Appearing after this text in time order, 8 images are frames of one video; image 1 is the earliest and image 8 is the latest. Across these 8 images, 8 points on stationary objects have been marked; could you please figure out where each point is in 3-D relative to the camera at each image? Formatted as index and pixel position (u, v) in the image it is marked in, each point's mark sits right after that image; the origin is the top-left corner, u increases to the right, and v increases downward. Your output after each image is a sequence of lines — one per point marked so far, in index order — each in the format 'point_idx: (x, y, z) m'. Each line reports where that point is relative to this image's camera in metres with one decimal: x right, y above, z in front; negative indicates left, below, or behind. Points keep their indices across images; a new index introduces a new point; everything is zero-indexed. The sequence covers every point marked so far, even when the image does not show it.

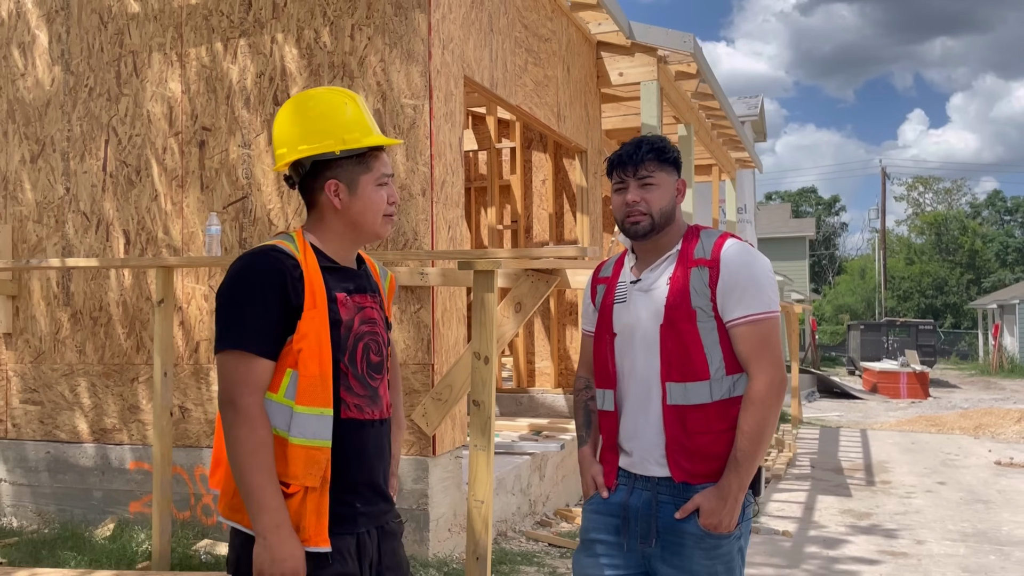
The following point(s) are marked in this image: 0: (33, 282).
0: (-3.3, 0.0, +5.8) m
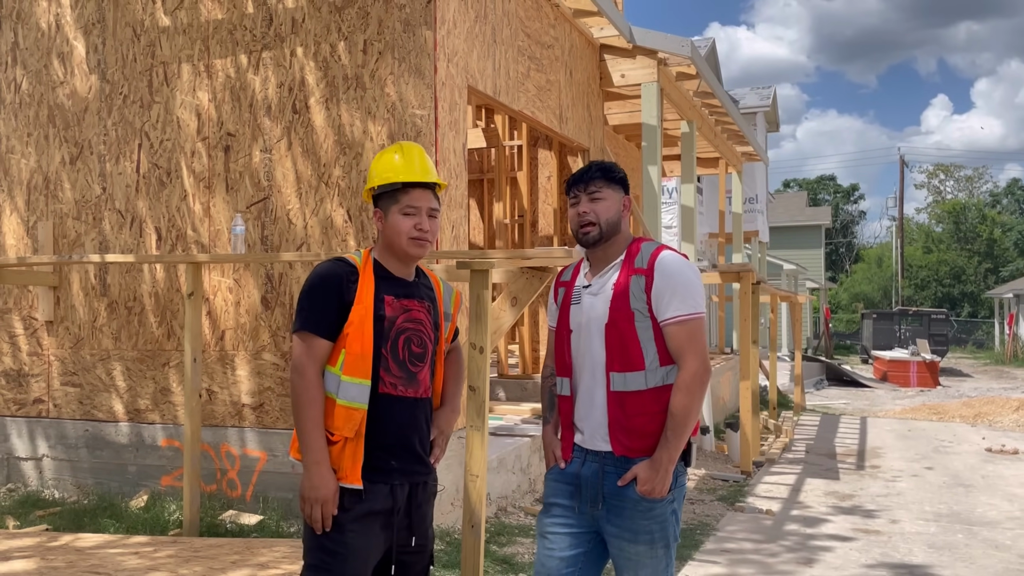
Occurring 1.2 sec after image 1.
0: (-3.3, +0.1, +6.4) m
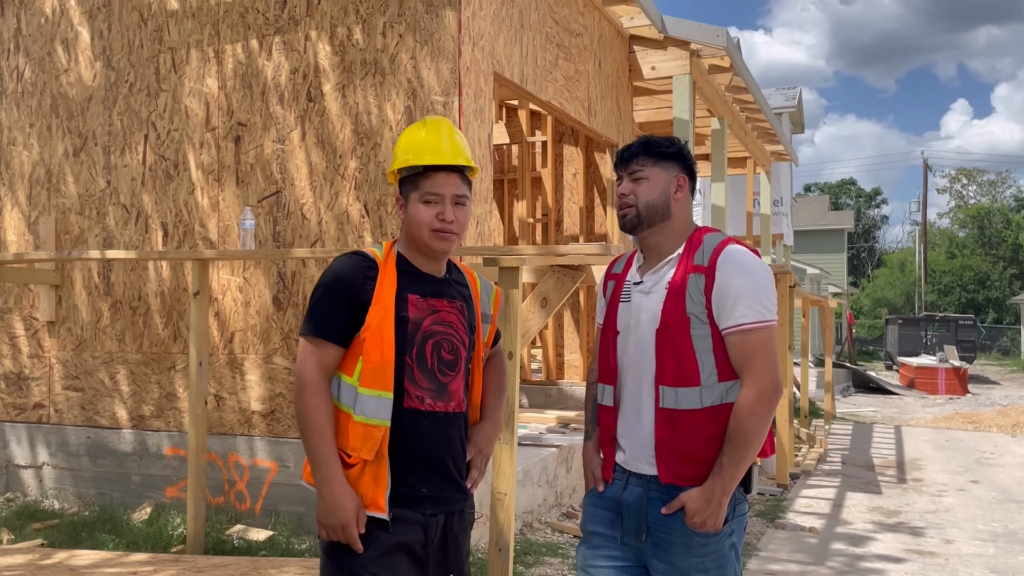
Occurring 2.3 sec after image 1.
0: (-3.2, +0.1, +6.0) m
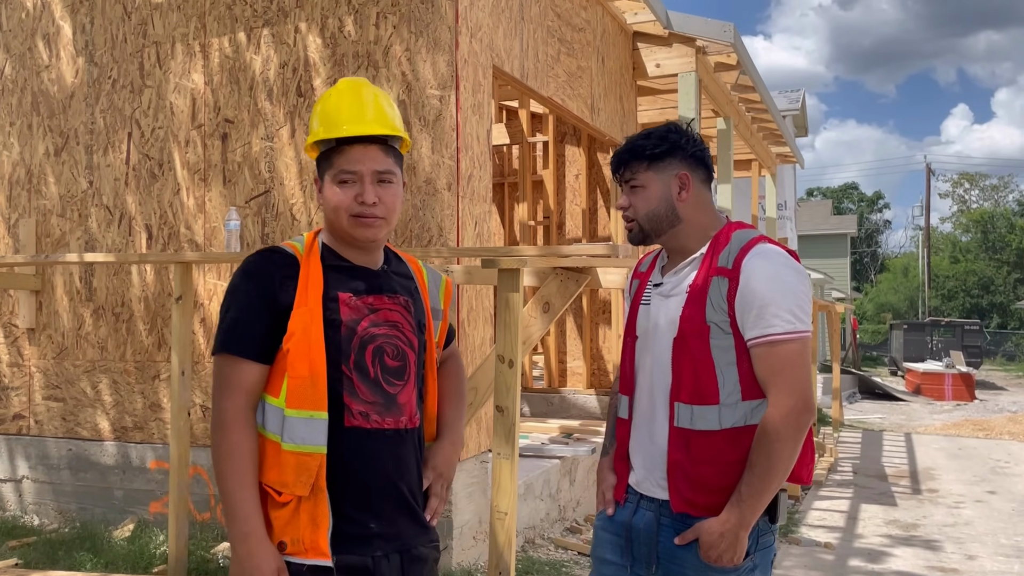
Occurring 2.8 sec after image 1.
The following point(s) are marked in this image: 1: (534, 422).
0: (-3.1, +0.1, +5.8) m
1: (+0.2, -1.2, +7.7) m
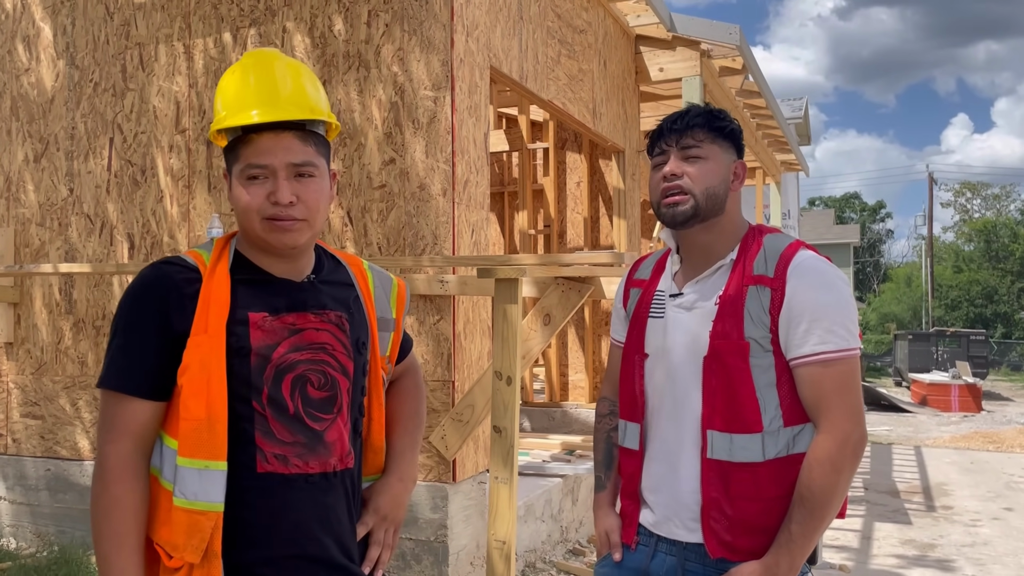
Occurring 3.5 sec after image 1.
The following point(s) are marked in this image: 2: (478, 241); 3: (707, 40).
0: (-3.2, 0.0, +5.5) m
1: (+0.2, -1.3, +7.5) m
2: (-0.2, +0.3, +4.9) m
3: (+1.7, +2.2, +7.4) m
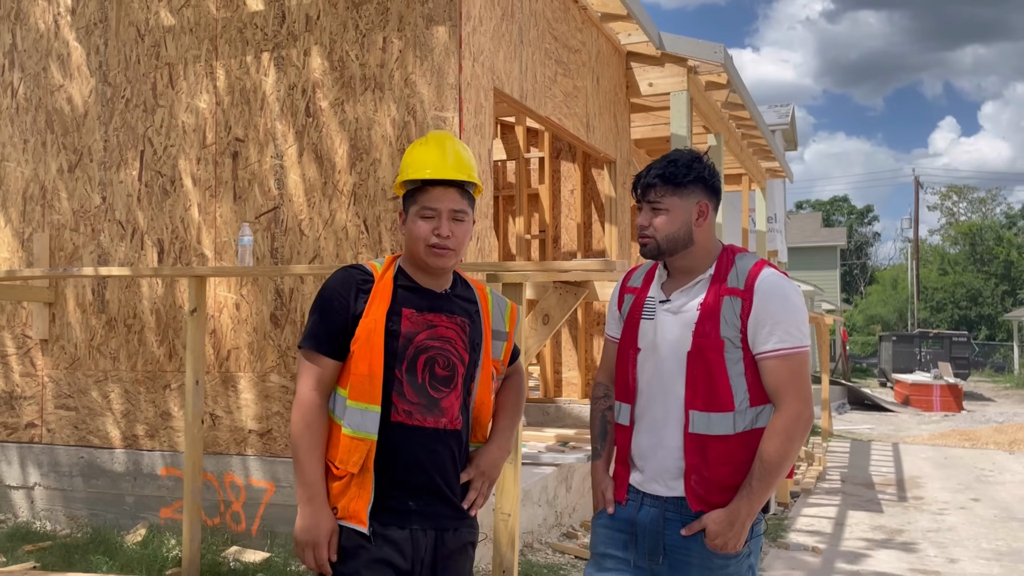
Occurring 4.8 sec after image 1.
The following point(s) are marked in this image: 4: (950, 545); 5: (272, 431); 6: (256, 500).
0: (-3.2, 0.0, +6.0) m
1: (+0.2, -1.3, +7.9) m
2: (-0.2, +0.3, +5.3) m
3: (+1.7, +2.2, +7.9) m
4: (+3.6, -2.1, +6.8) m
5: (-1.5, -0.9, +5.4) m
6: (-1.6, -1.4, +5.4) m
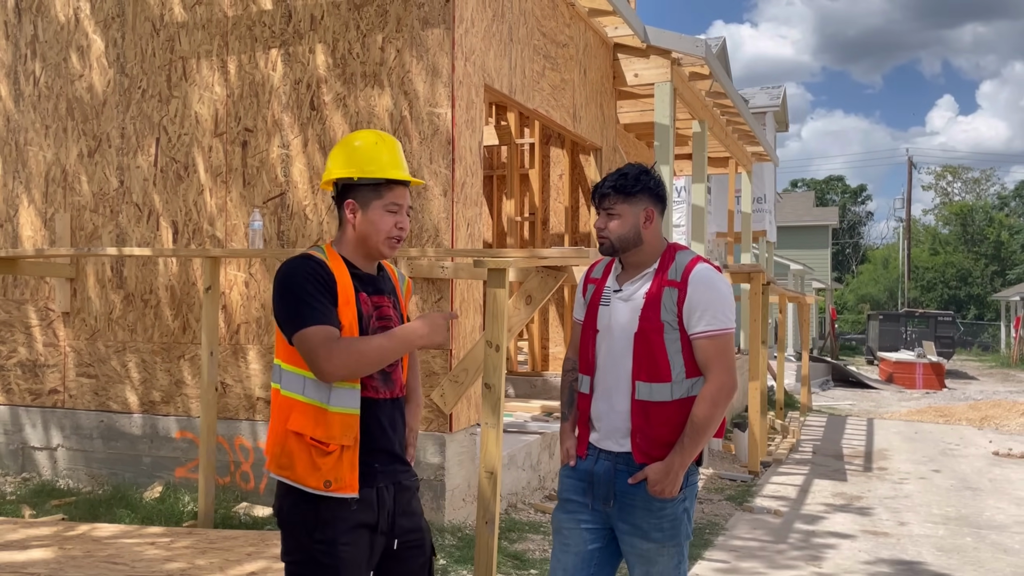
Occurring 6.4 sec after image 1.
0: (-3.2, +0.2, +6.4) m
1: (+0.1, -1.1, +8.4) m
2: (-0.3, +0.4, +5.8) m
3: (+1.6, +2.4, +8.3) m
4: (+3.4, -1.9, +7.3) m
5: (-1.6, -0.8, +5.9) m
6: (-1.7, -1.2, +5.9) m
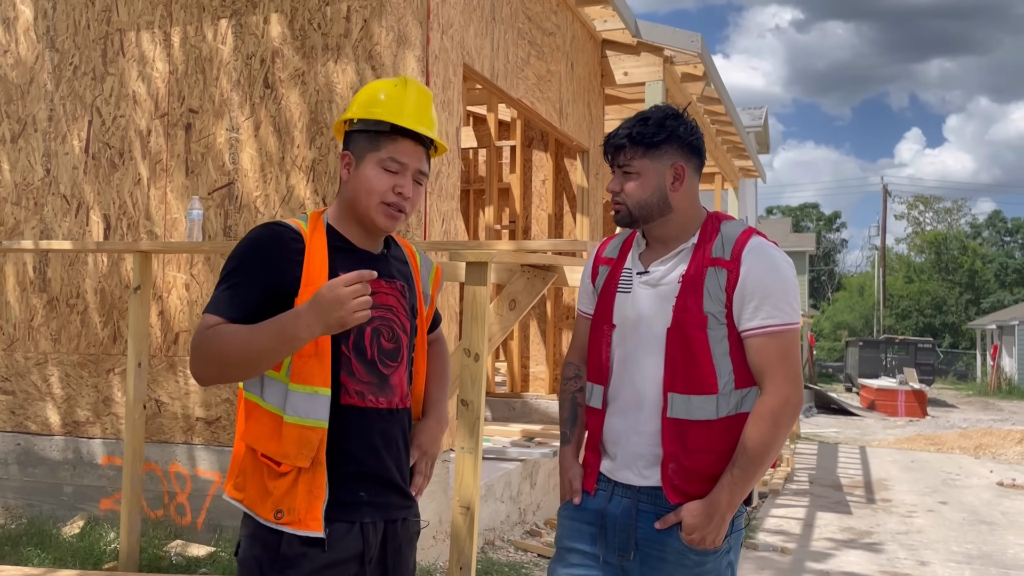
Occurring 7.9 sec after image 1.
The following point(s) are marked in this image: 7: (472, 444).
0: (-3.4, +0.1, +5.6) m
1: (-0.1, -1.3, +7.7) m
2: (-0.4, +0.3, +5.1) m
3: (+1.5, +2.2, +7.7) m
4: (+3.3, -2.1, +6.7) m
5: (-1.8, -0.8, +5.1) m
6: (-1.9, -1.2, +5.1) m
7: (-0.2, -0.7, +3.7) m
